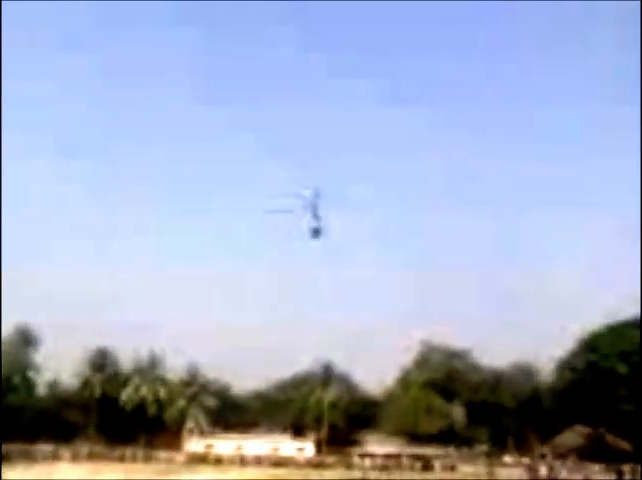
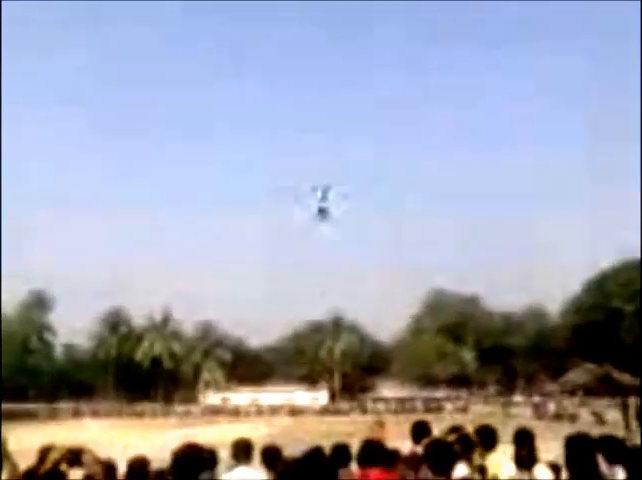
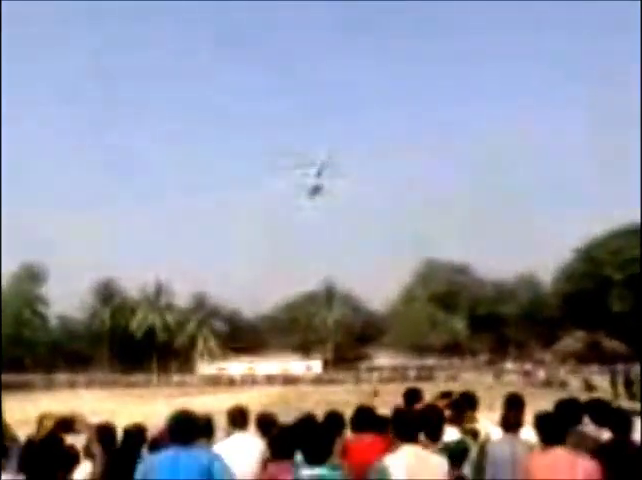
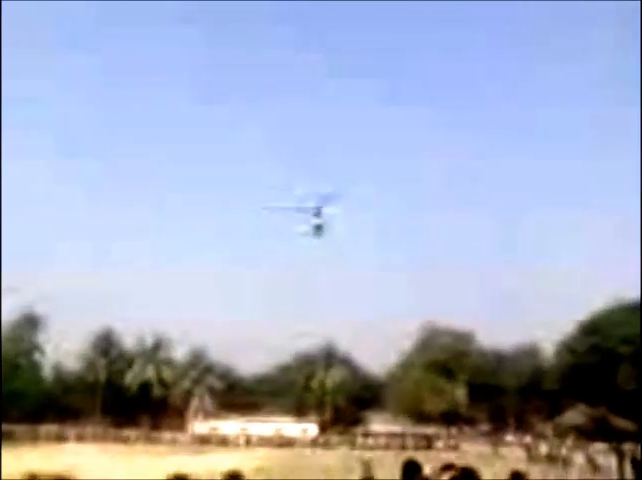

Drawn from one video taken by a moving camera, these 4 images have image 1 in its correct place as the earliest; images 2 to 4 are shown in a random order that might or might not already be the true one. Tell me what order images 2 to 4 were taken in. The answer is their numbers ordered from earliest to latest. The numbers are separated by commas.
4, 2, 3
